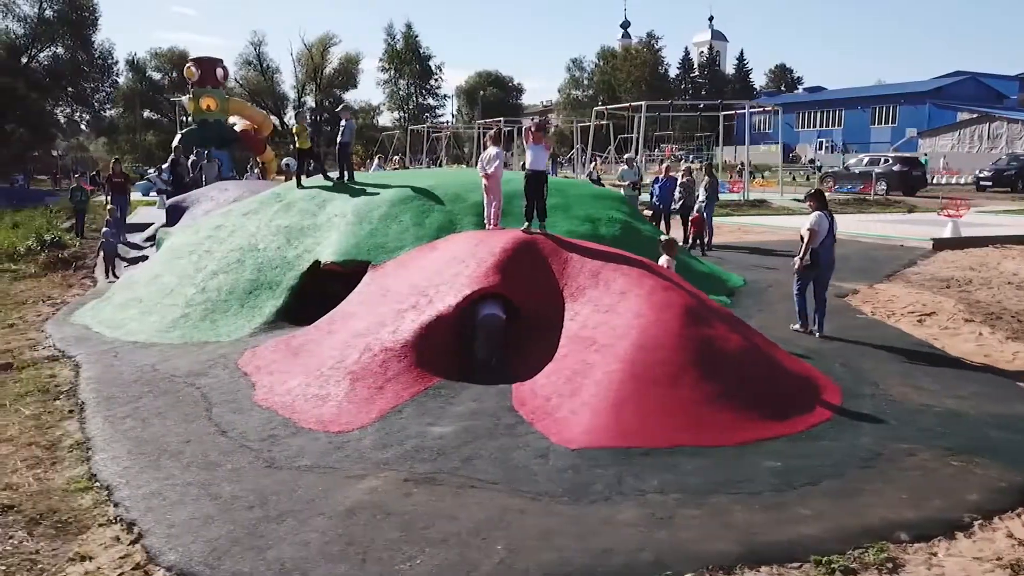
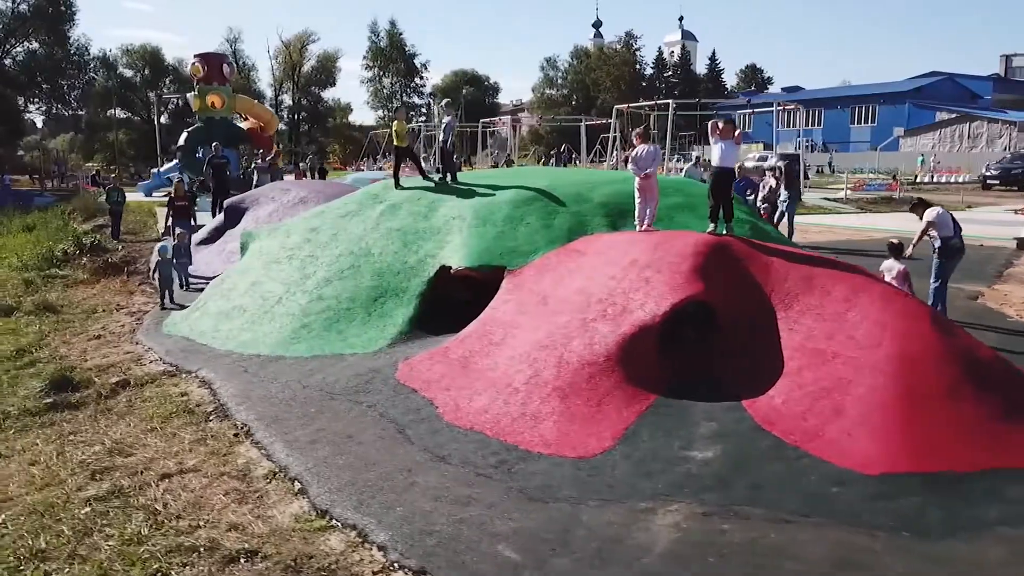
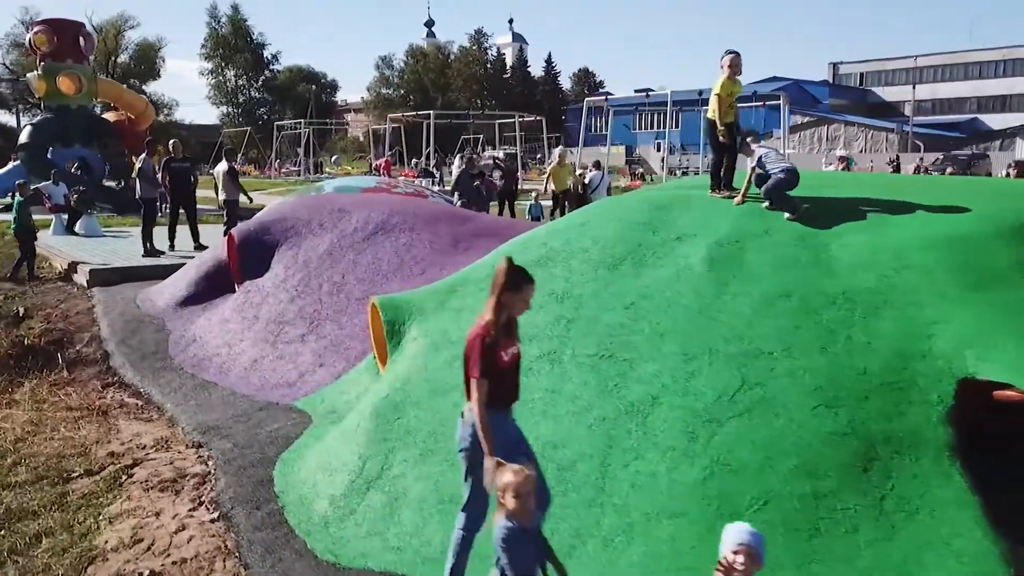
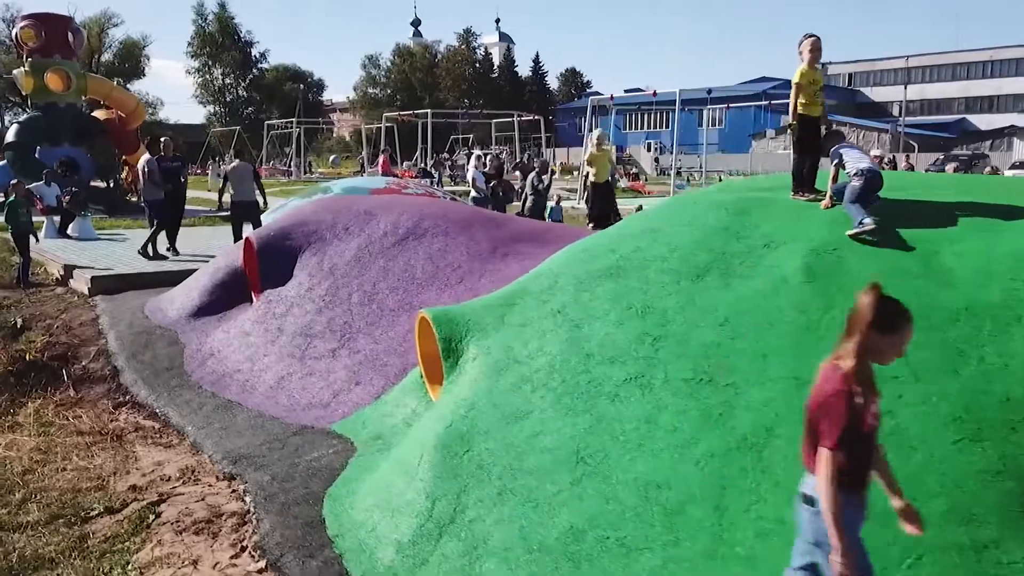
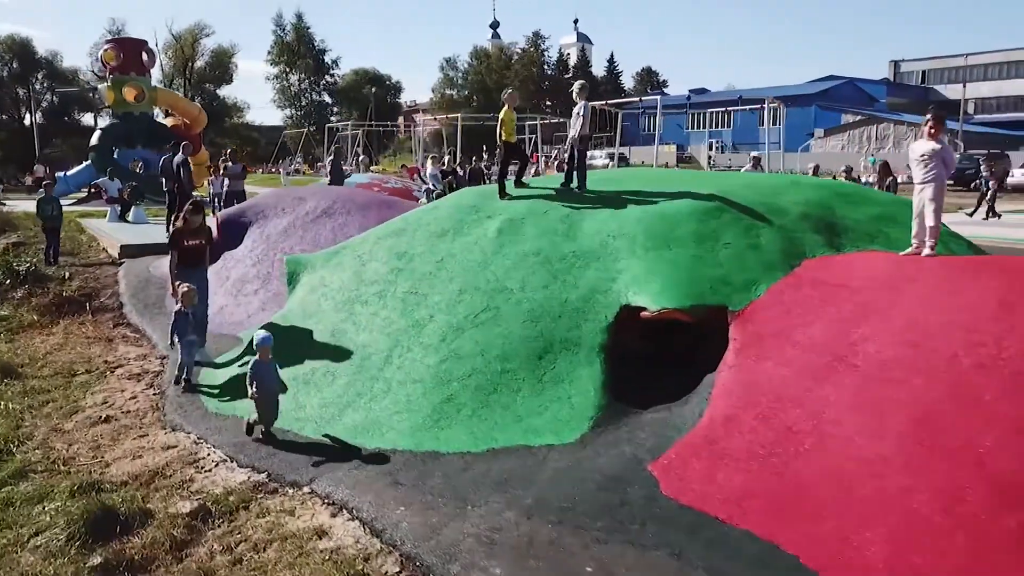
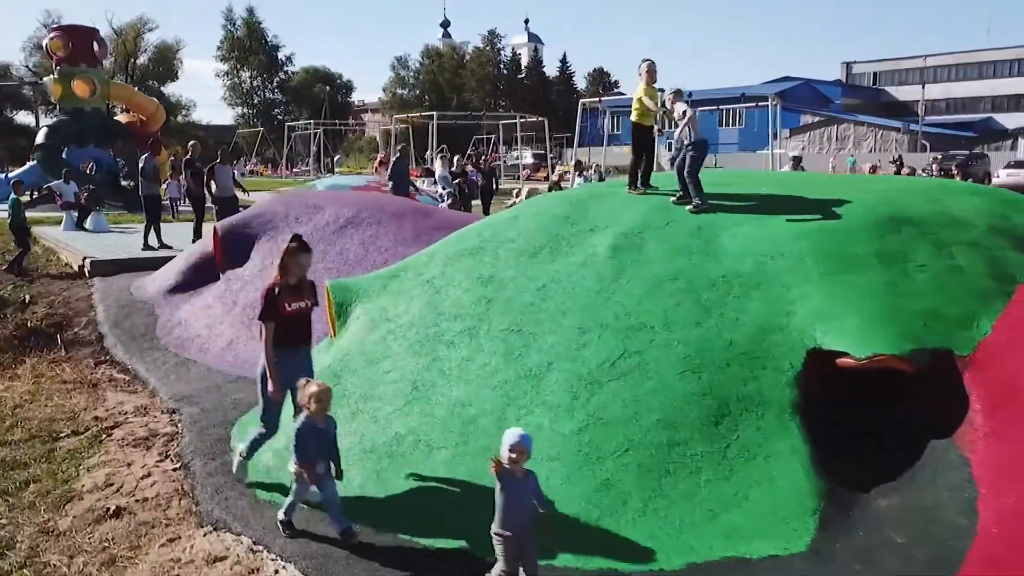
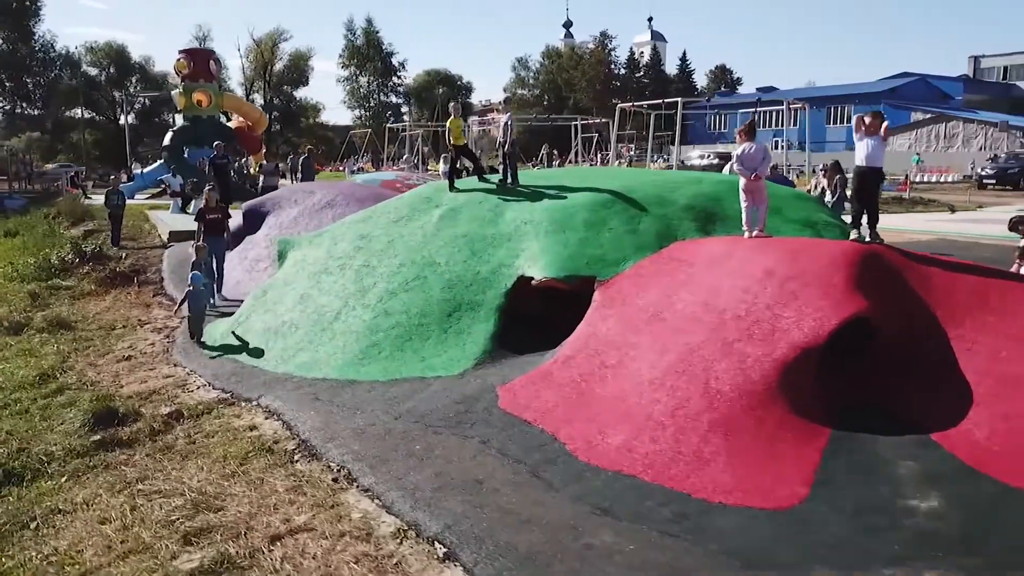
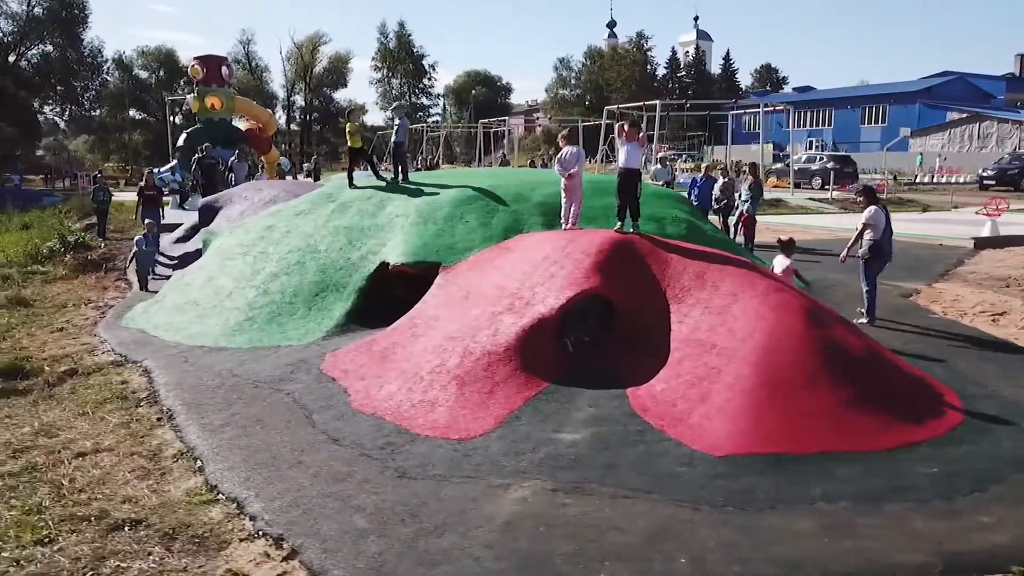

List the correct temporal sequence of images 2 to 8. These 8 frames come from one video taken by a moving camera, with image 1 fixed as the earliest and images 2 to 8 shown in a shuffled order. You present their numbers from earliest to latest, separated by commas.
8, 2, 7, 5, 6, 3, 4
